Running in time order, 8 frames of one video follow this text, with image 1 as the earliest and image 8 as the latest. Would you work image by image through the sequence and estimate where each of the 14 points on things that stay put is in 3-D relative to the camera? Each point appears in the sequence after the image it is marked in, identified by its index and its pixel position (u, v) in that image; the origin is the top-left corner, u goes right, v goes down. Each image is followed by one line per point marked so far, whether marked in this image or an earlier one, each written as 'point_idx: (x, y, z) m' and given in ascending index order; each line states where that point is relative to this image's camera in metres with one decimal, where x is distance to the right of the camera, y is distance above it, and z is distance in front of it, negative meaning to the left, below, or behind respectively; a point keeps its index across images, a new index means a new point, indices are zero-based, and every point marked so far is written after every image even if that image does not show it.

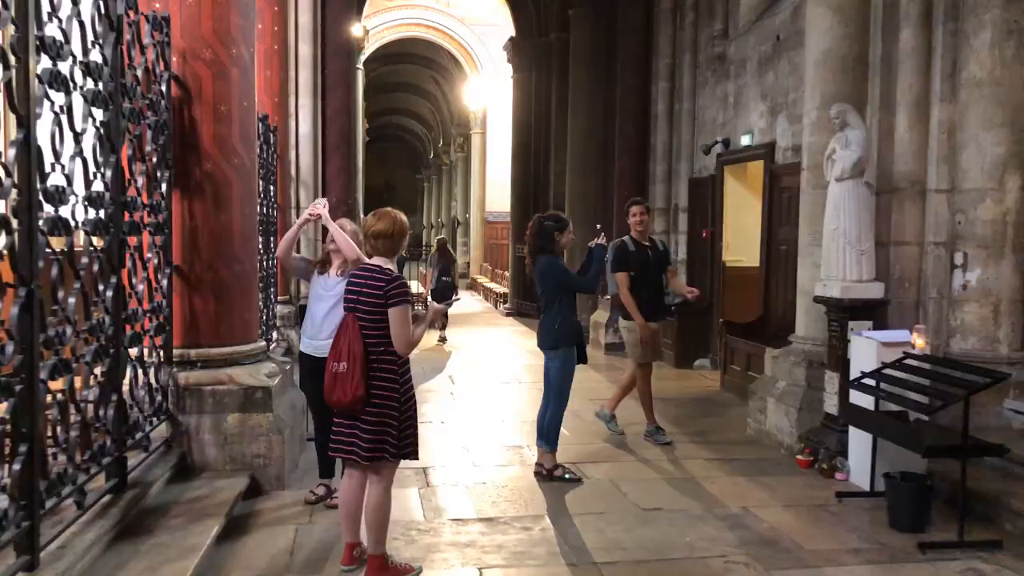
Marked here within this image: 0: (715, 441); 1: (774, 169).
0: (+1.4, -1.1, +6.1) m
1: (+2.4, +1.1, +7.8) m
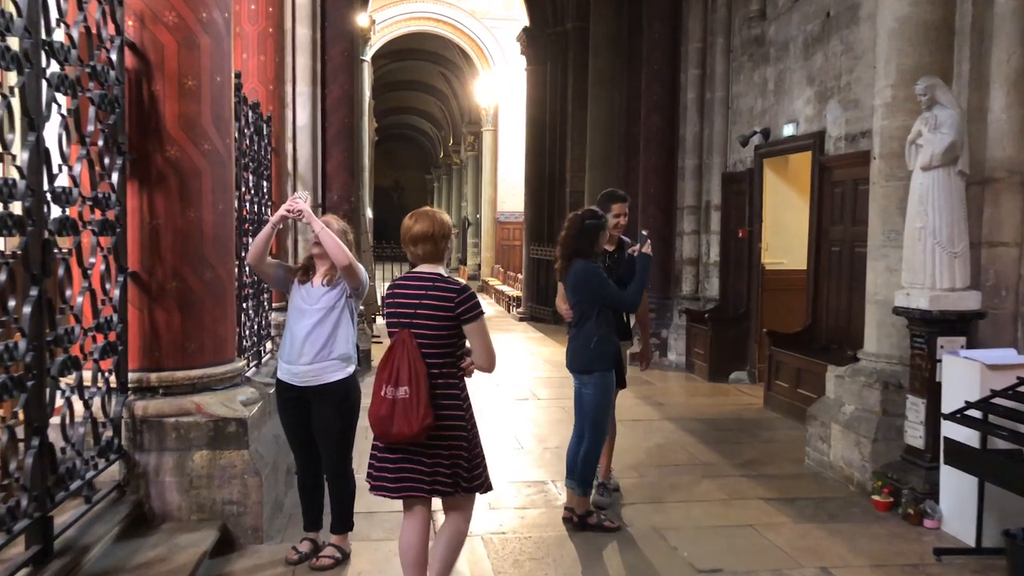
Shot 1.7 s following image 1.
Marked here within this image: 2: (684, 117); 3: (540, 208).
0: (+1.6, -1.1, +5.2) m
1: (+2.5, +1.0, +7.0) m
2: (+1.9, +1.9, +9.6) m
3: (+0.5, +1.3, +14.7) m
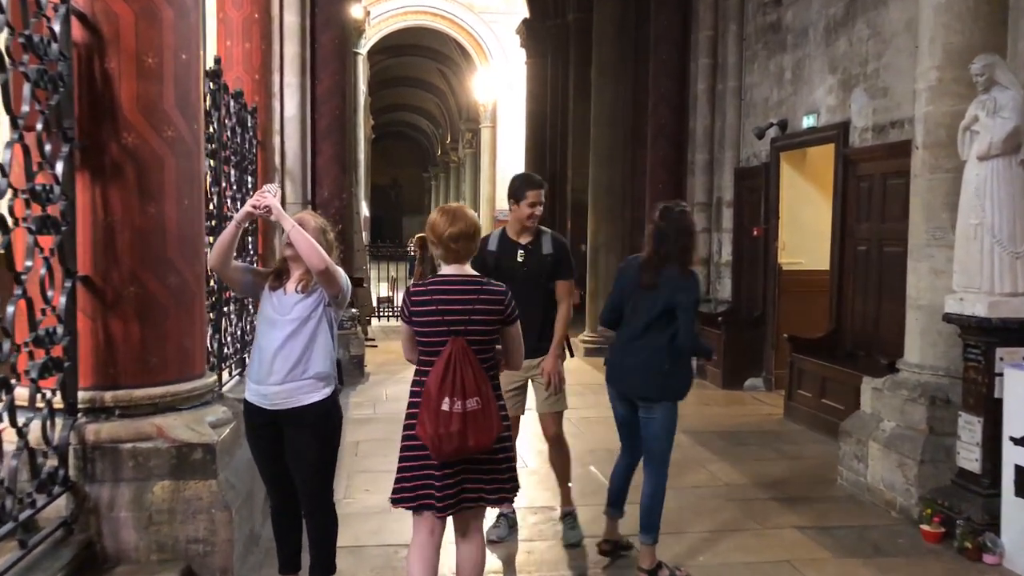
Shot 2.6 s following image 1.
0: (+1.6, -1.2, +4.7) m
1: (+2.5, +1.0, +6.5) m
2: (+1.9, +1.9, +9.1) m
3: (+0.4, +1.3, +14.2) m
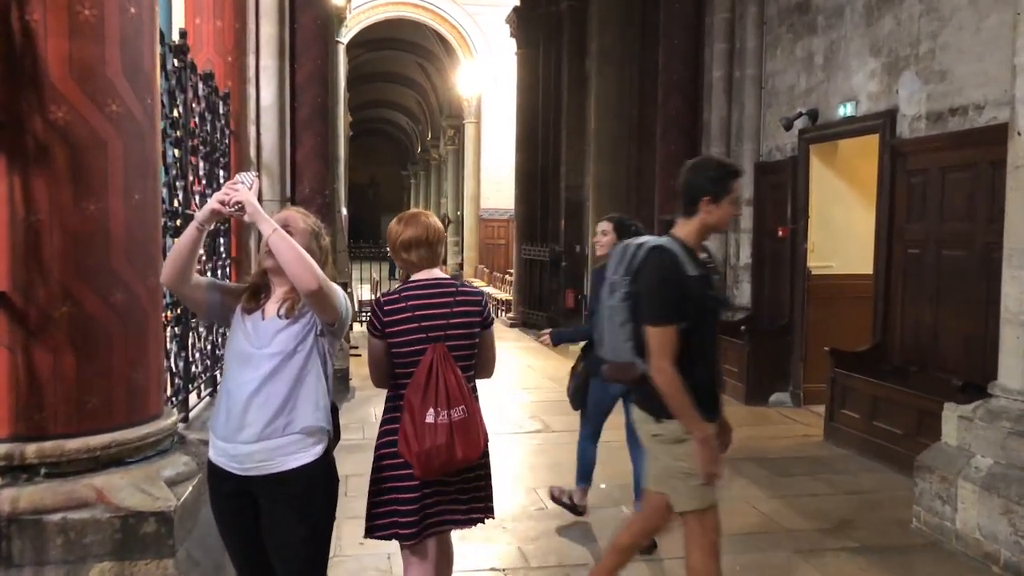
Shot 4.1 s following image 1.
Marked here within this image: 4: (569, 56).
0: (+1.7, -1.2, +4.0) m
1: (+2.6, +1.0, +5.8) m
2: (+1.9, +1.8, +8.4) m
3: (+0.3, +1.3, +13.4) m
4: (+0.8, +3.3, +12.3) m
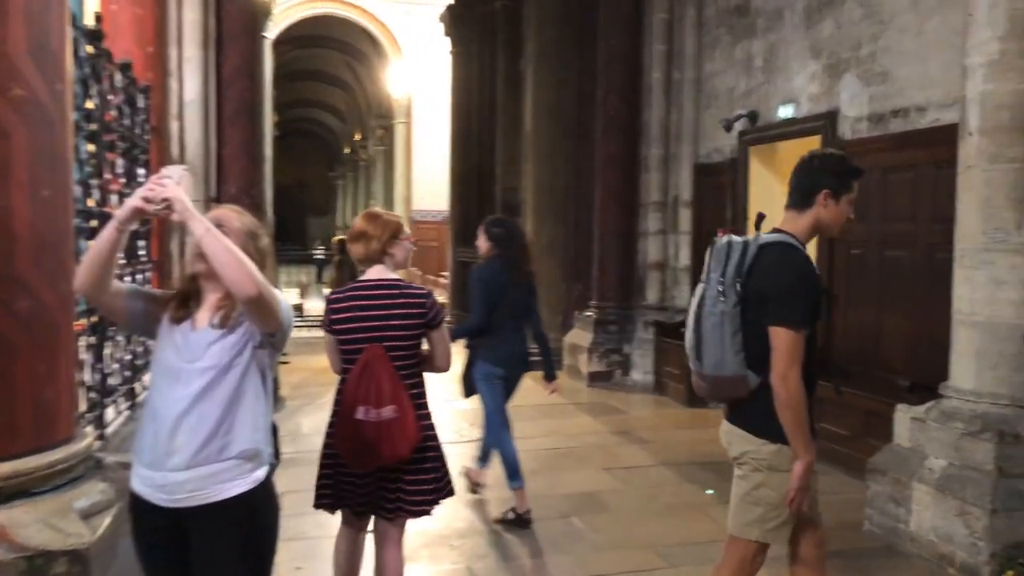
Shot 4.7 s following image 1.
0: (+1.5, -1.2, +4.0) m
1: (+2.2, +1.0, +5.8) m
2: (+1.3, +1.8, +8.3) m
3: (-0.7, +1.2, +13.2) m
4: (-0.1, +3.3, +12.2) m
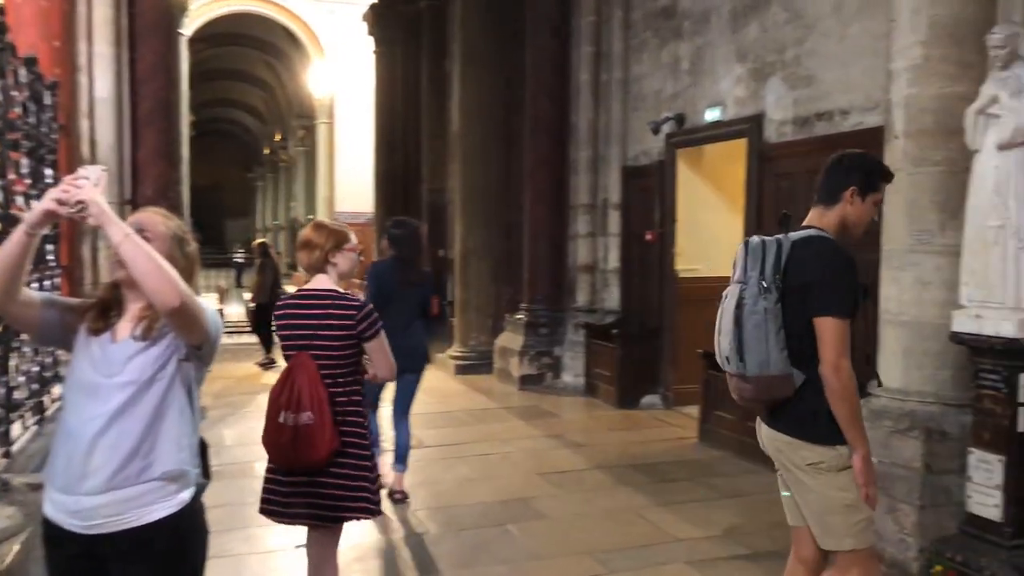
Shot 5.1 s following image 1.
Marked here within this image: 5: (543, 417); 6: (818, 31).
0: (+1.2, -1.2, +4.0) m
1: (+1.7, +1.0, +5.9) m
2: (+0.6, +1.8, +8.3) m
3: (-1.8, +1.2, +13.0) m
4: (-1.2, +3.3, +12.0) m
5: (+0.3, -1.0, +7.0) m
6: (+1.9, +1.6, +5.4) m
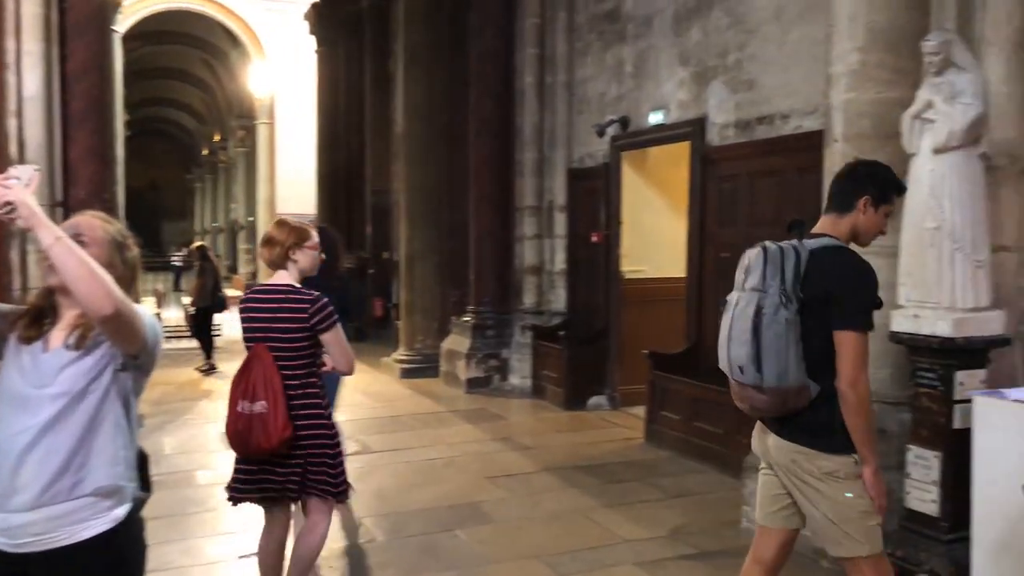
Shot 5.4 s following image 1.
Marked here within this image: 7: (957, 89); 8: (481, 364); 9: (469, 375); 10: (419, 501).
0: (+0.9, -1.2, +4.0) m
1: (+1.4, +0.9, +6.0) m
2: (+0.1, +1.8, +8.3) m
3: (-2.7, +1.1, +12.9) m
4: (-1.9, +3.2, +11.9) m
5: (-0.2, -1.1, +7.0) m
6: (+1.6, +1.6, +5.5) m
7: (+1.7, +0.7, +3.2) m
8: (-0.3, -0.7, +8.2) m
9: (-0.4, -0.8, +8.1) m
10: (-0.5, -1.2, +4.9) m
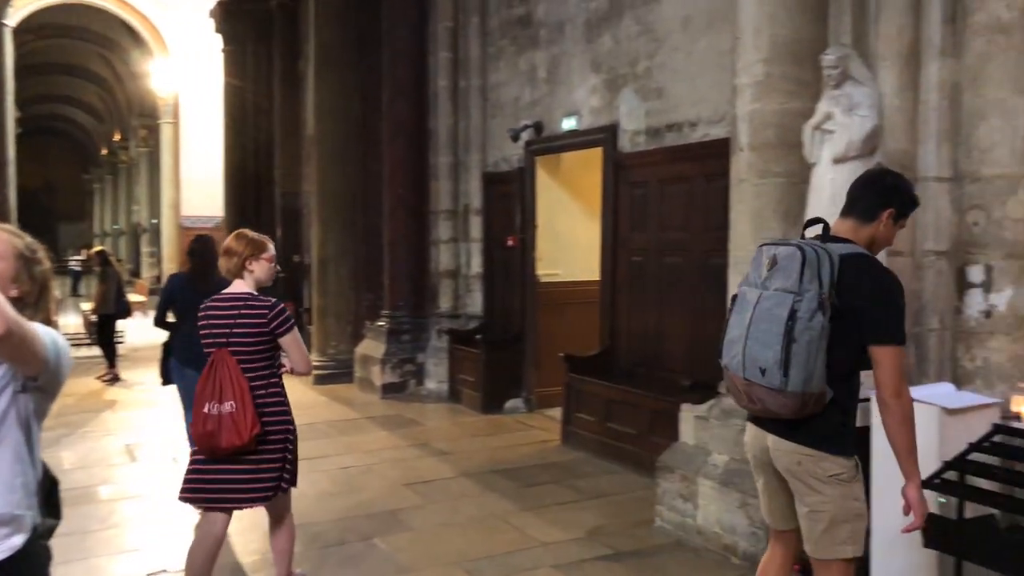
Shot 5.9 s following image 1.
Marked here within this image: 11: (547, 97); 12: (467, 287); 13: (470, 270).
0: (+0.6, -1.3, +4.1) m
1: (+0.8, +0.9, +6.1) m
2: (-0.7, +1.7, +8.3) m
3: (-3.9, +1.0, +12.5) m
4: (-3.1, +3.2, +11.7) m
5: (-0.8, -1.1, +6.9) m
6: (+1.0, +1.6, +5.7) m
7: (+1.3, +0.7, +3.4) m
8: (-1.1, -0.8, +8.1) m
9: (-1.2, -0.9, +8.1) m
10: (-1.0, -1.2, +4.8) m
11: (+0.3, +1.6, +7.0) m
12: (-0.4, 0.0, +8.2) m
13: (-0.4, +0.2, +8.1) m
